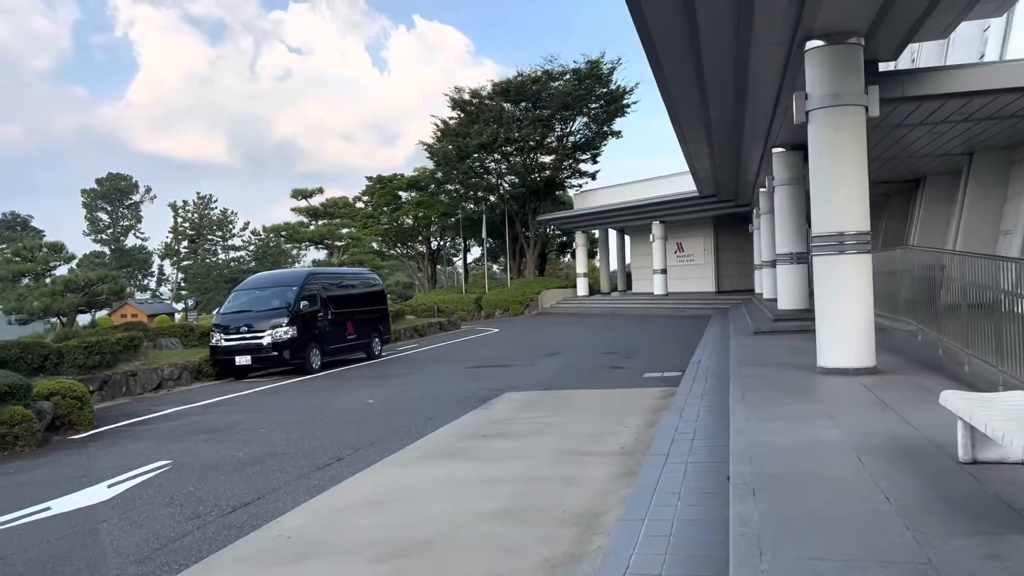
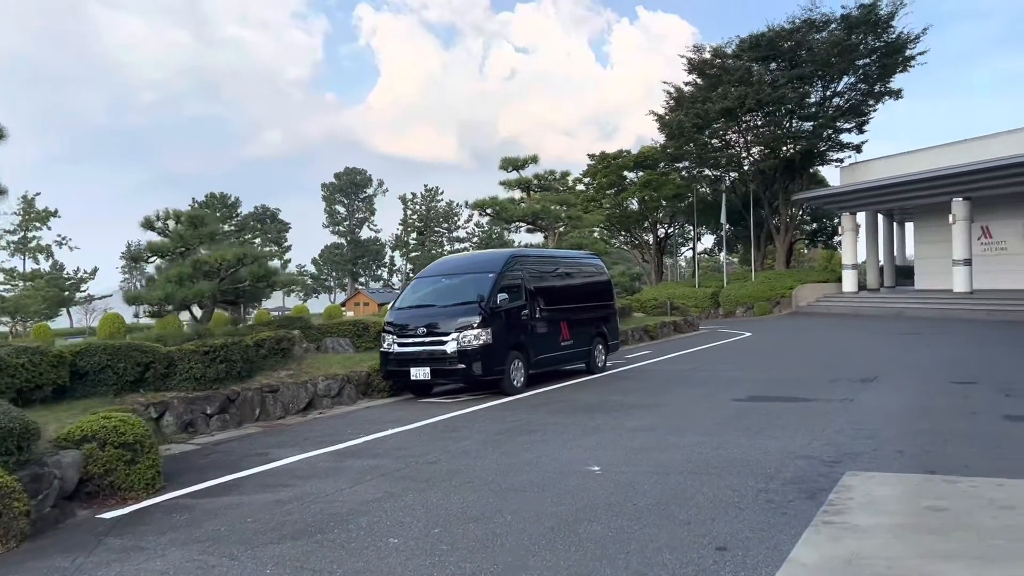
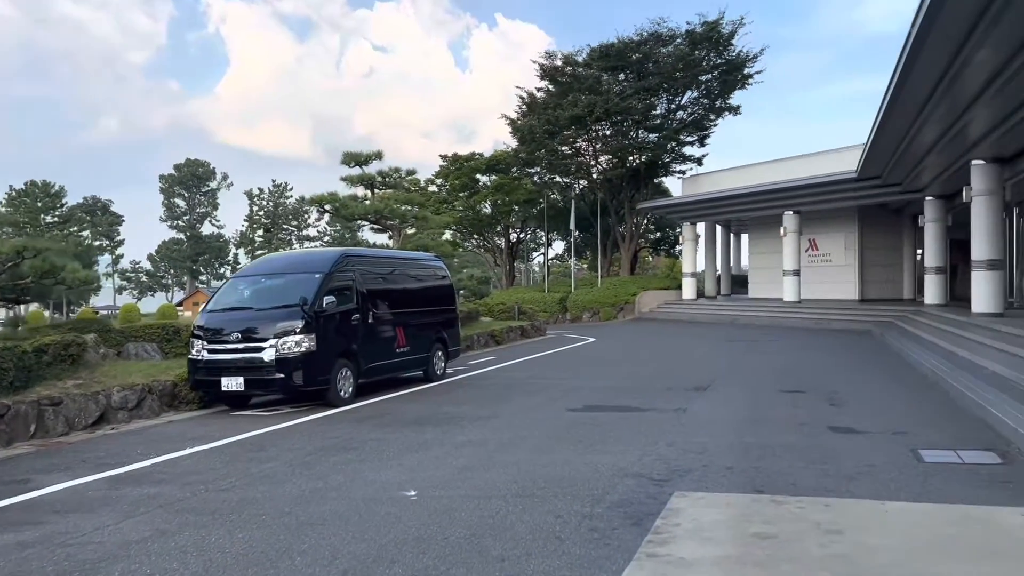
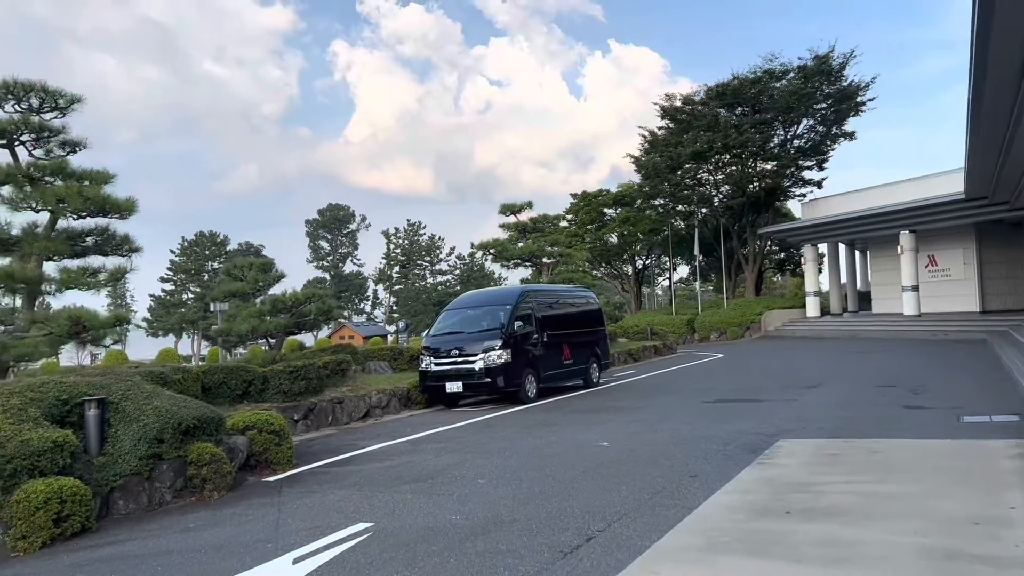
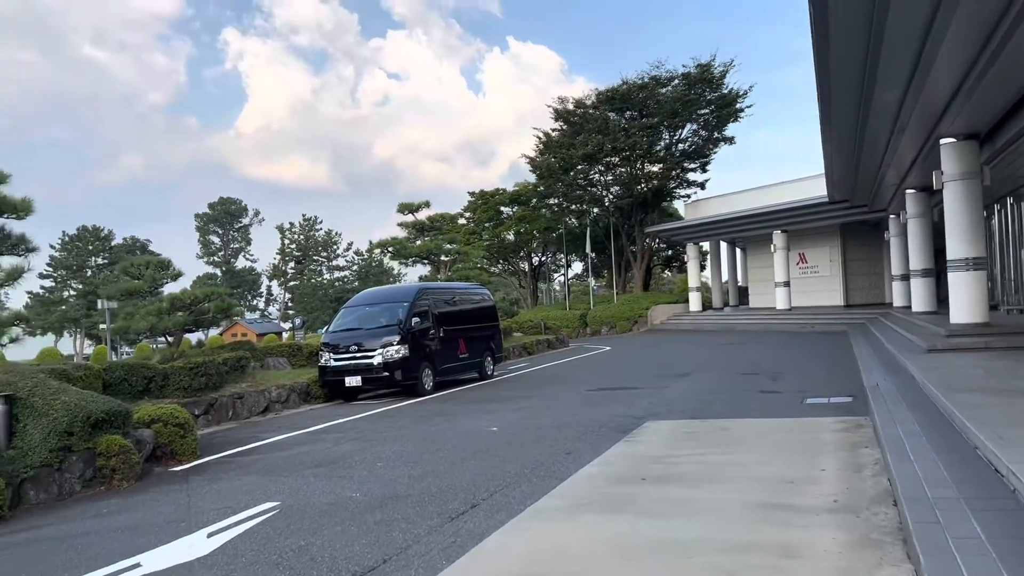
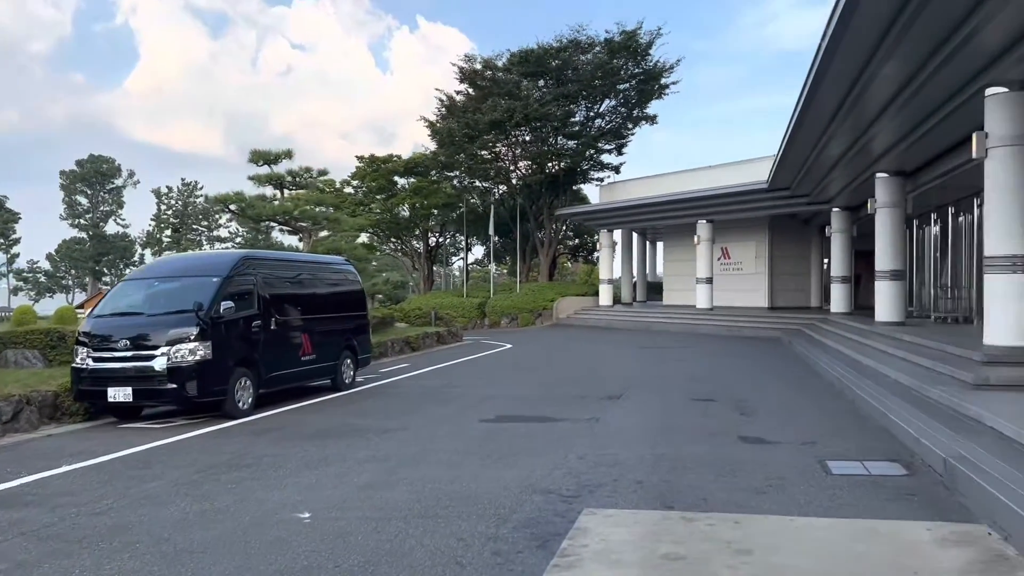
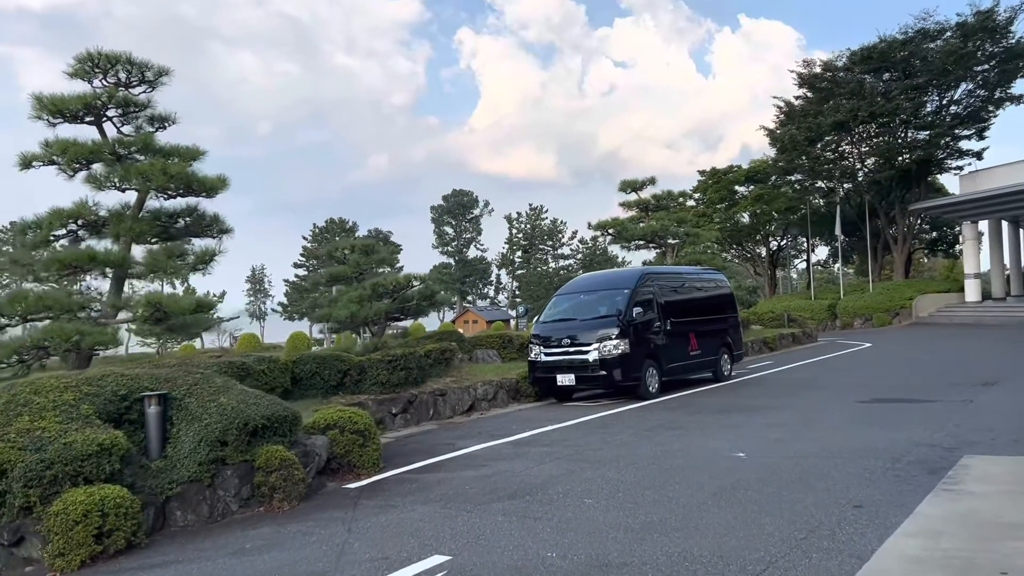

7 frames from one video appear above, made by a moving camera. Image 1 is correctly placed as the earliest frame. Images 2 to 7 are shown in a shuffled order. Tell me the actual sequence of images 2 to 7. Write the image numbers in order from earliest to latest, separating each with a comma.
5, 4, 7, 2, 3, 6
